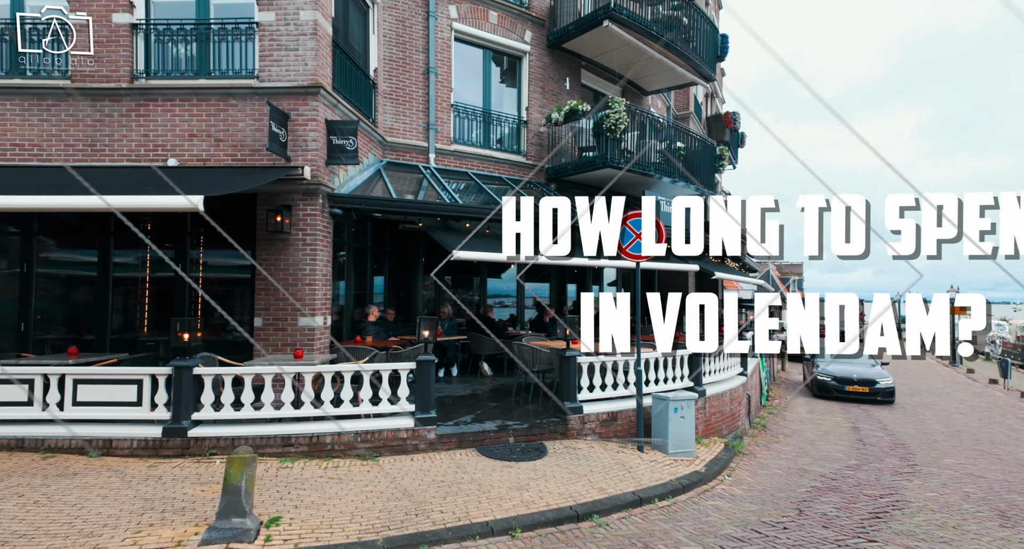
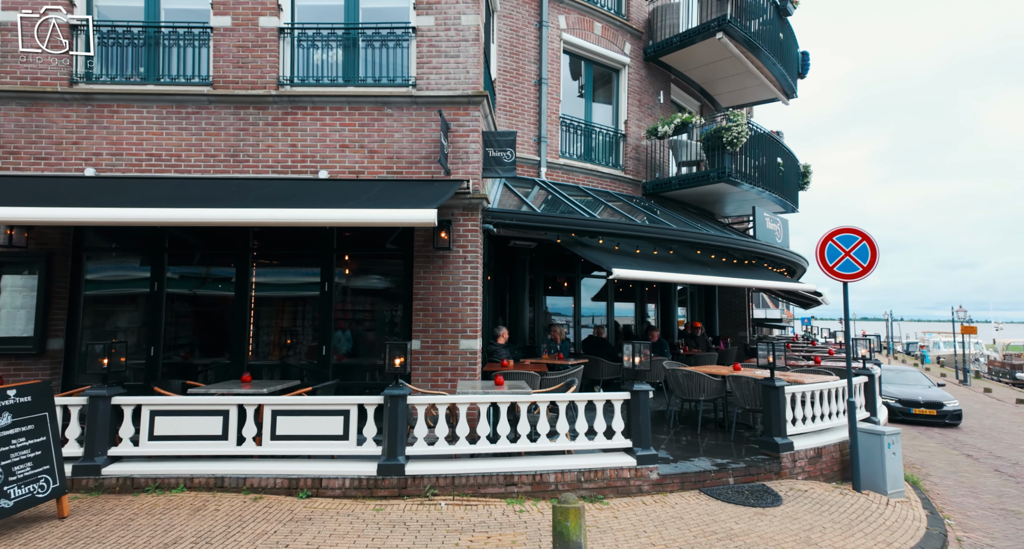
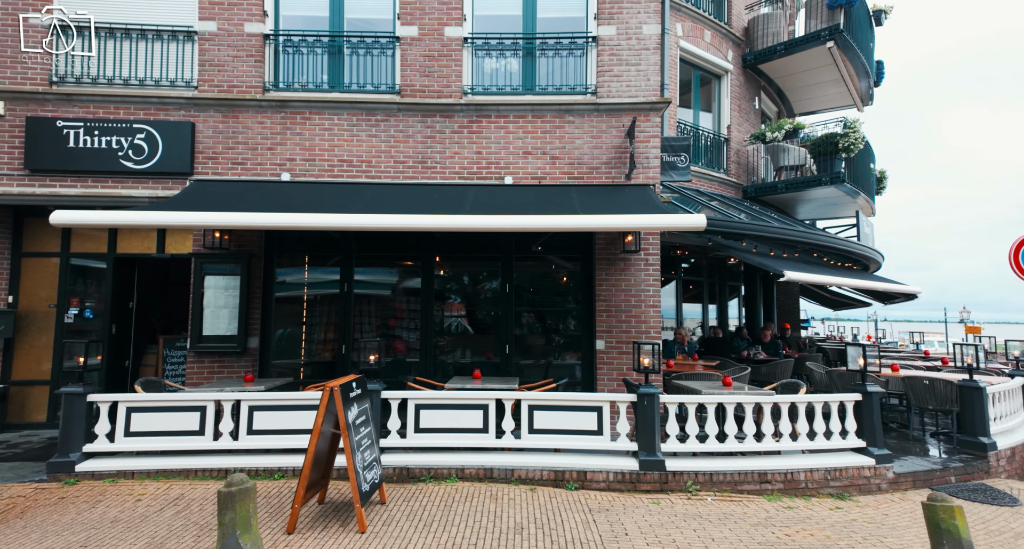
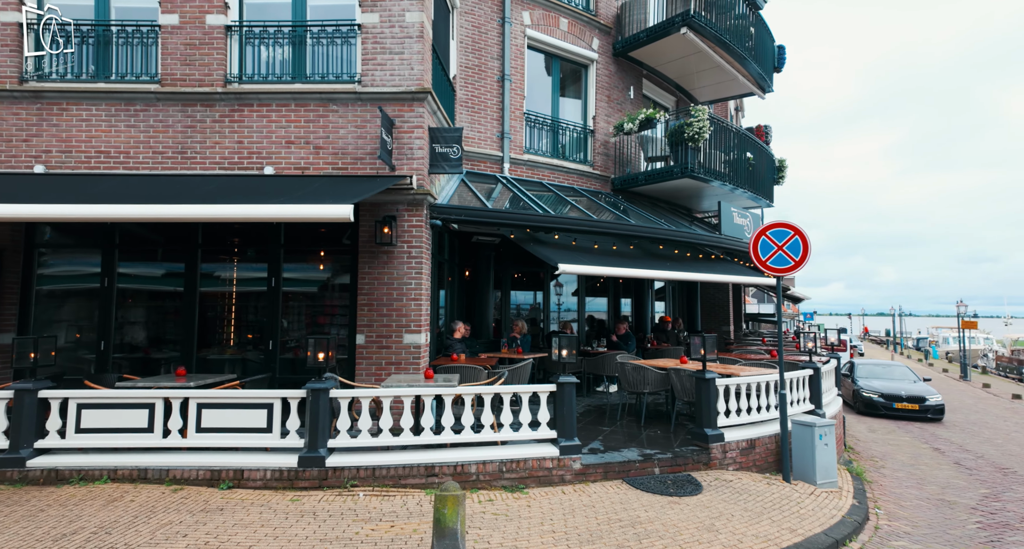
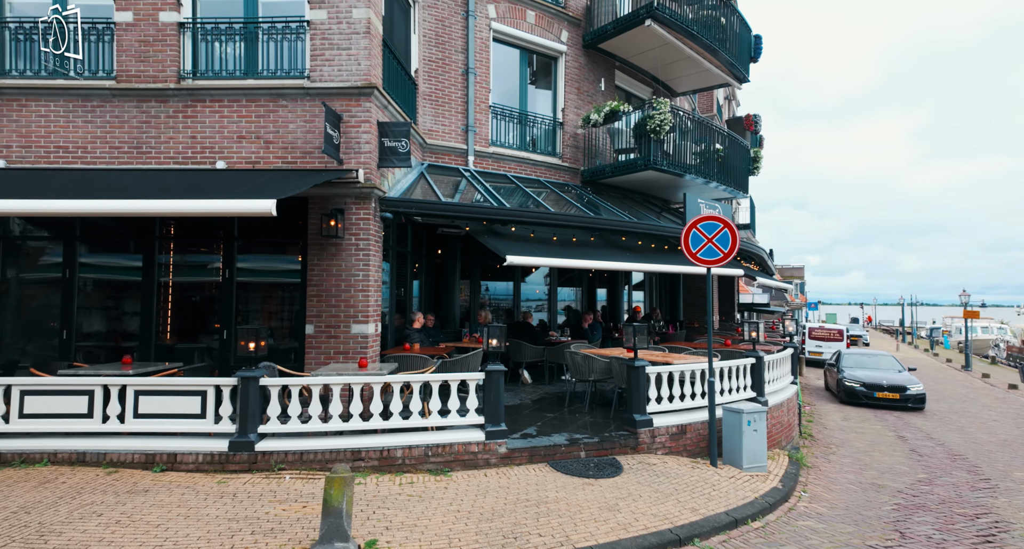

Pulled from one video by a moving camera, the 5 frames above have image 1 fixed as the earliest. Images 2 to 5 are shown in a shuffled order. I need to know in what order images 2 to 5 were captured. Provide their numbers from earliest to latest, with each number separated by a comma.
5, 4, 2, 3
